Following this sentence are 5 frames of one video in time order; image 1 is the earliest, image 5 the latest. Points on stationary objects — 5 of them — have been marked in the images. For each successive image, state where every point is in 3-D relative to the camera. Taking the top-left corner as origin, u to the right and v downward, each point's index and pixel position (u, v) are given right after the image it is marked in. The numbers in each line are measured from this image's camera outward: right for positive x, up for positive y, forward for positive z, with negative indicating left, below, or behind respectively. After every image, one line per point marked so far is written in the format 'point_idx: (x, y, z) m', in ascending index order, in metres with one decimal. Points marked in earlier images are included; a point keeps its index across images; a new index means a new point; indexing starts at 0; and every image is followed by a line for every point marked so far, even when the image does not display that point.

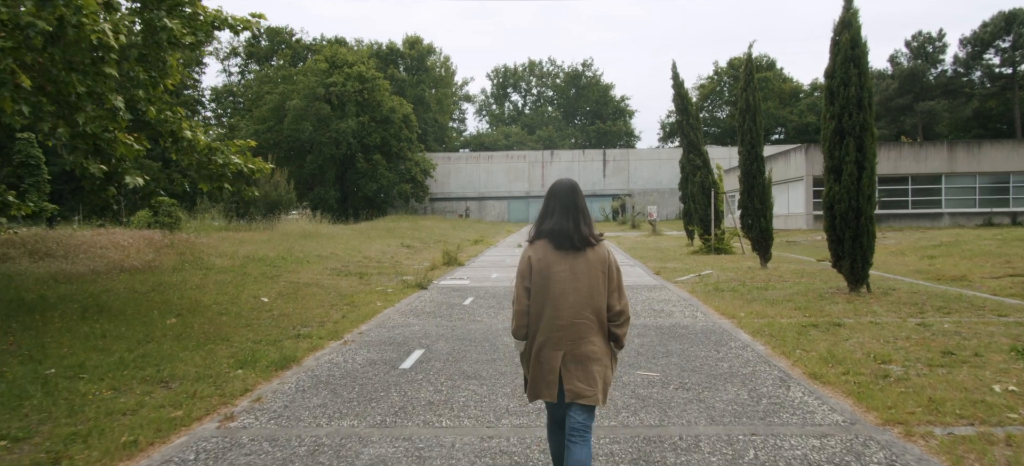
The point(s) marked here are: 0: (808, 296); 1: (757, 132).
0: (+5.4, -1.1, +10.6) m
1: (+6.4, +2.7, +15.0) m
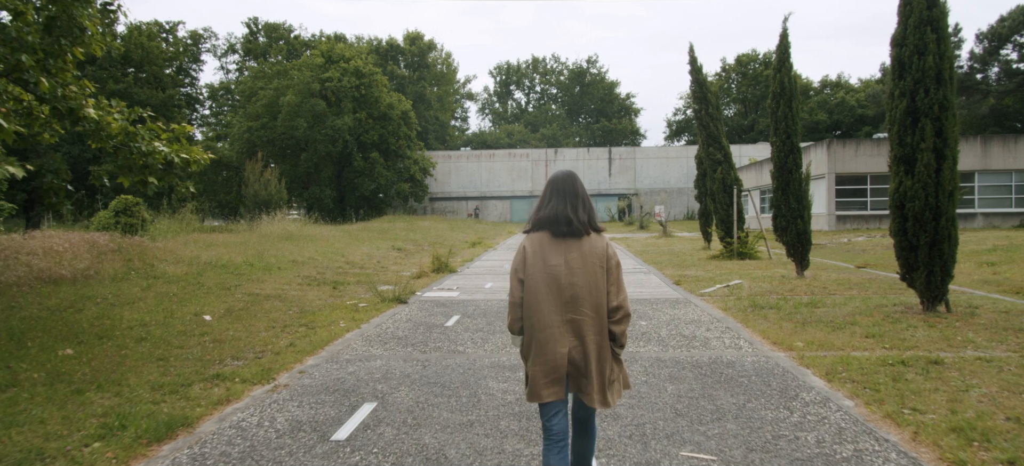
0: (+5.3, -1.2, +8.5) m
1: (+6.3, +2.6, +13.0) m
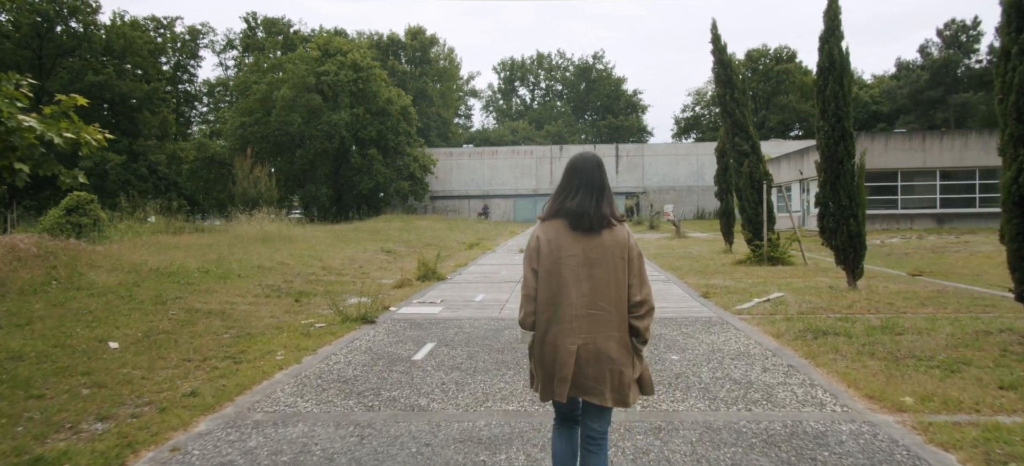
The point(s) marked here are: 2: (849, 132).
0: (+5.2, -1.3, +6.3) m
1: (+6.2, +2.5, +10.8) m
2: (+6.3, +1.9, +10.7) m
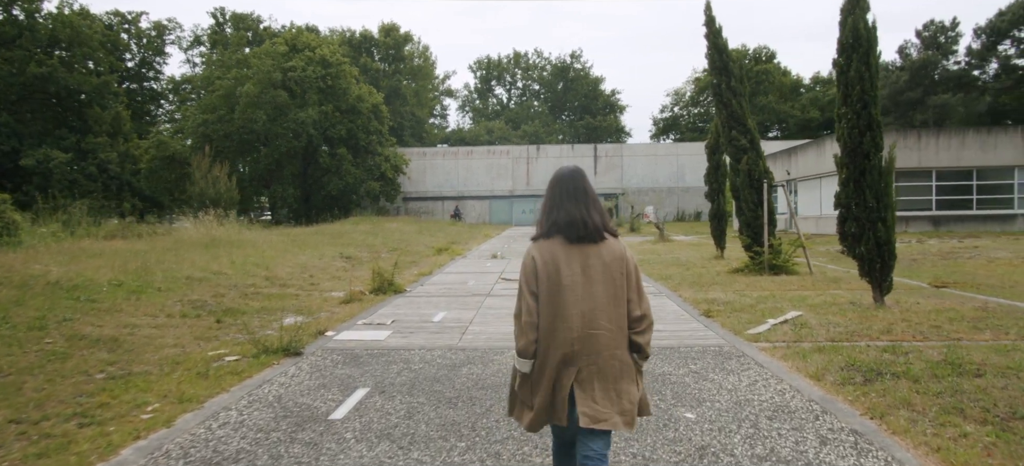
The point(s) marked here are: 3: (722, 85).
0: (+4.8, -1.4, +4.6) m
1: (+5.7, +2.4, +9.1) m
2: (+5.7, +1.8, +9.1) m
3: (+5.4, +3.8, +14.7) m
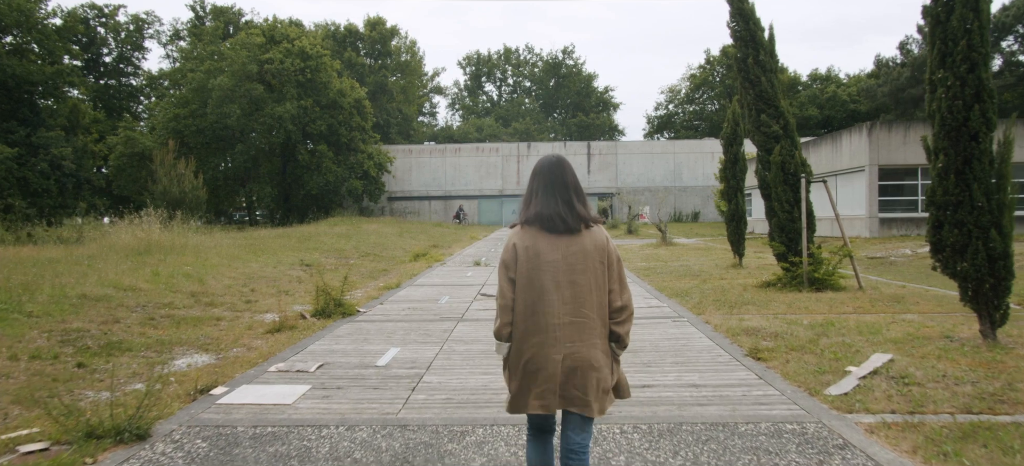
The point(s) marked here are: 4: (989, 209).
0: (+4.6, -1.5, +2.1) m
1: (+5.4, +2.3, +6.7) m
2: (+5.5, +1.7, +6.6) m
3: (+5.0, +3.6, +12.2) m
4: (+5.5, +0.2, +6.6) m
